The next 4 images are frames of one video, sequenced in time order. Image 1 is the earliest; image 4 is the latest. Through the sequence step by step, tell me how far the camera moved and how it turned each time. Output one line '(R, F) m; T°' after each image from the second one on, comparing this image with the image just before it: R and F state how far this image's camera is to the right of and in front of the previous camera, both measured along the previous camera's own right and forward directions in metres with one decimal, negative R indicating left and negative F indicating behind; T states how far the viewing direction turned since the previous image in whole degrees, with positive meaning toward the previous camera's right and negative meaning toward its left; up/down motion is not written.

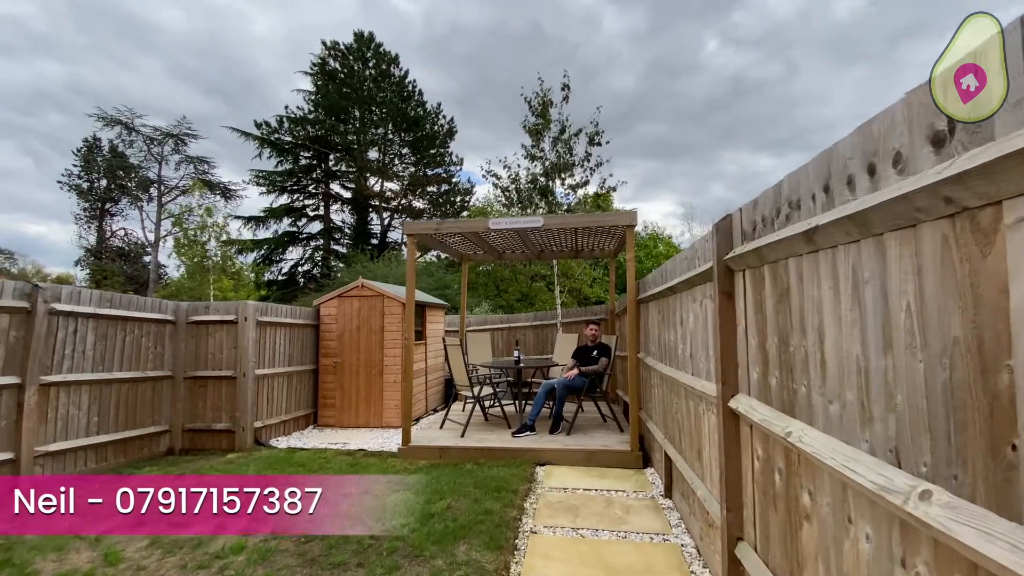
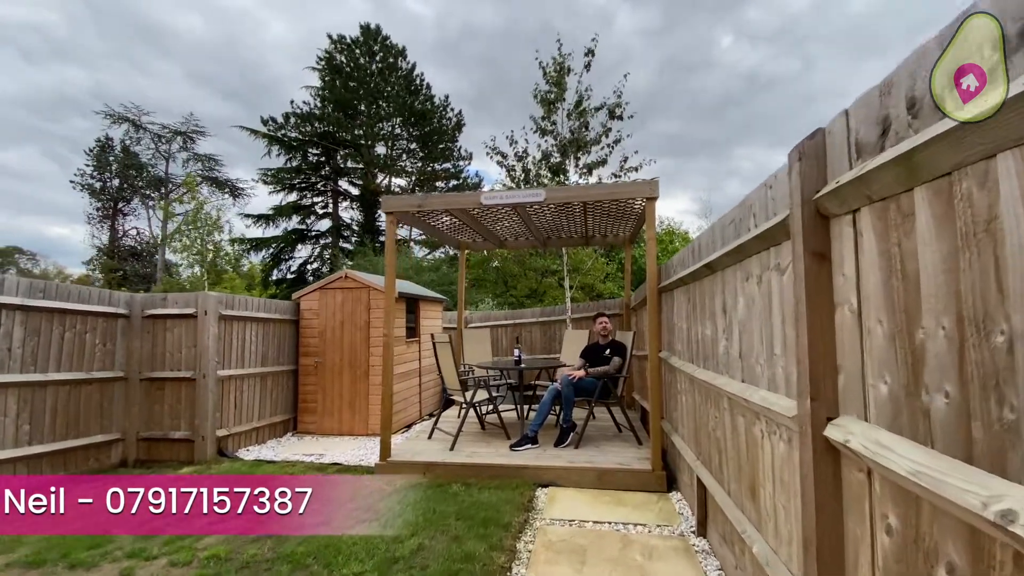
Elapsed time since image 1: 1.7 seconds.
(+0.1, +0.8) m; -2°
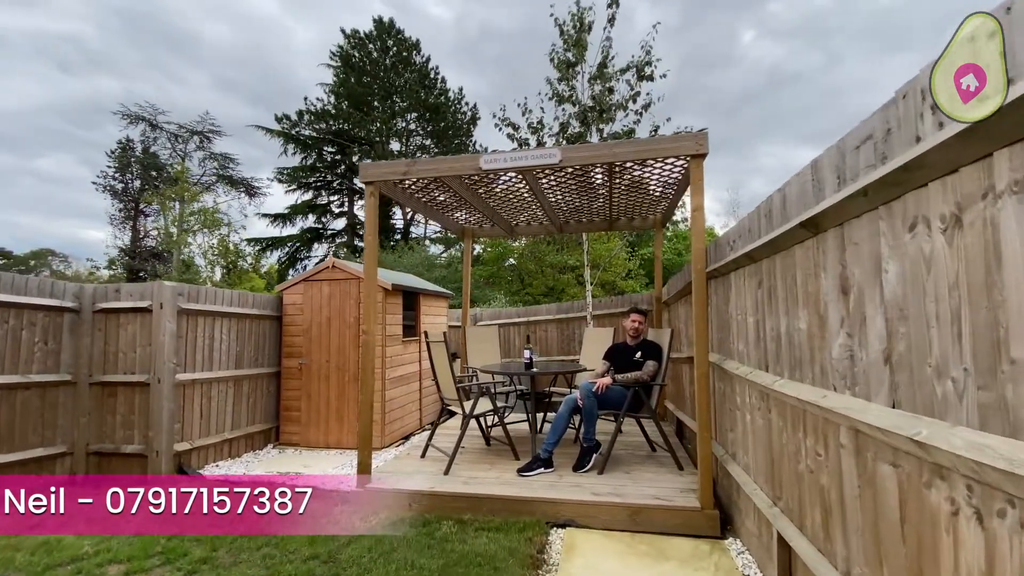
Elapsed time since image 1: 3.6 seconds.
(+0.1, +0.8) m; -2°
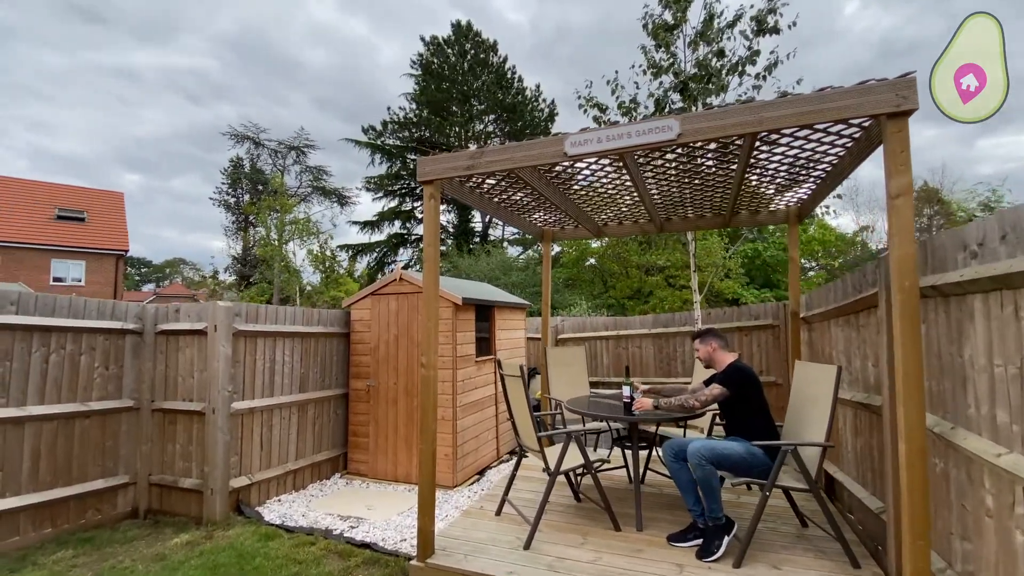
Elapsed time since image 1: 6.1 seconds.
(-0.1, +0.8) m; -10°
